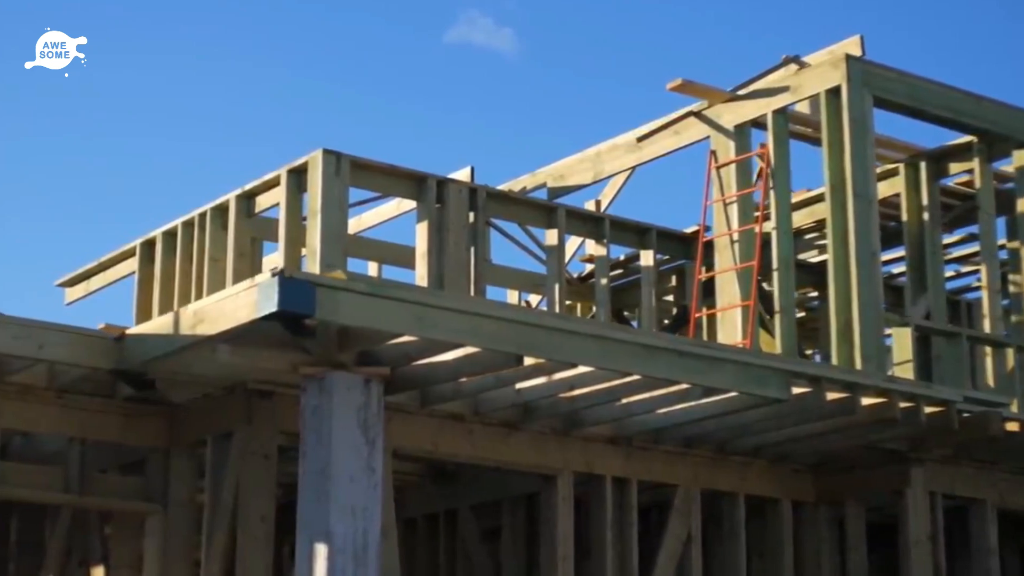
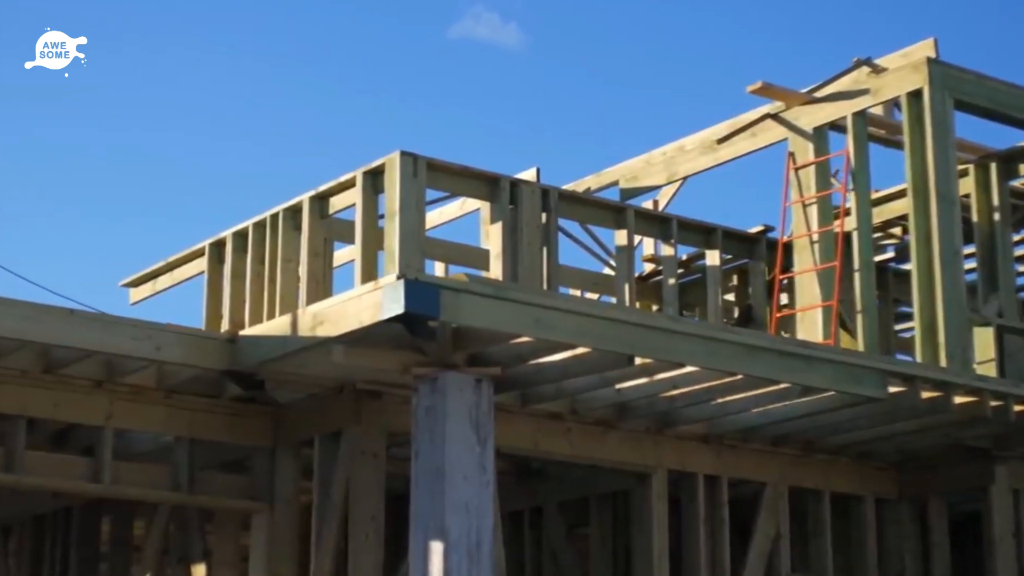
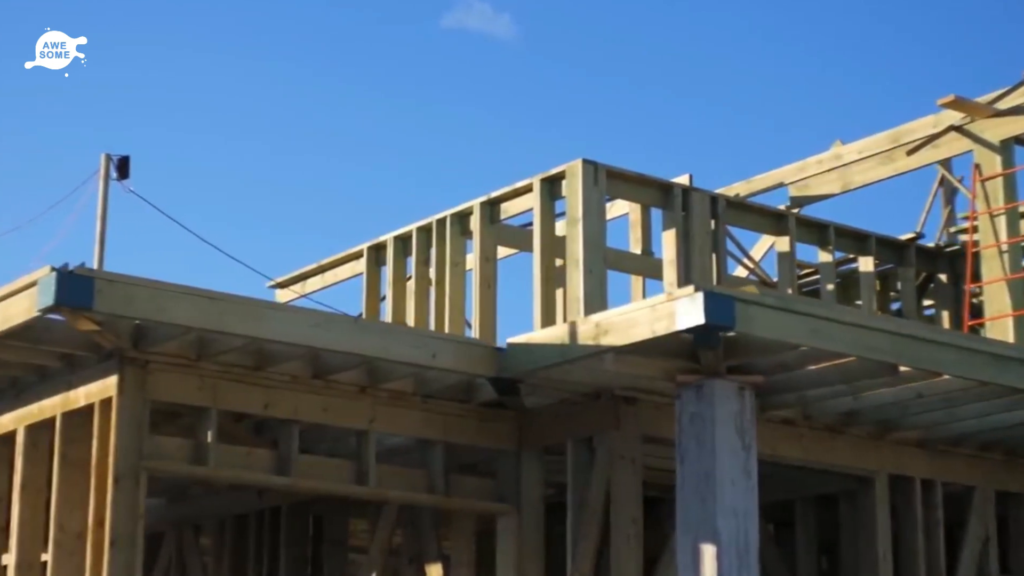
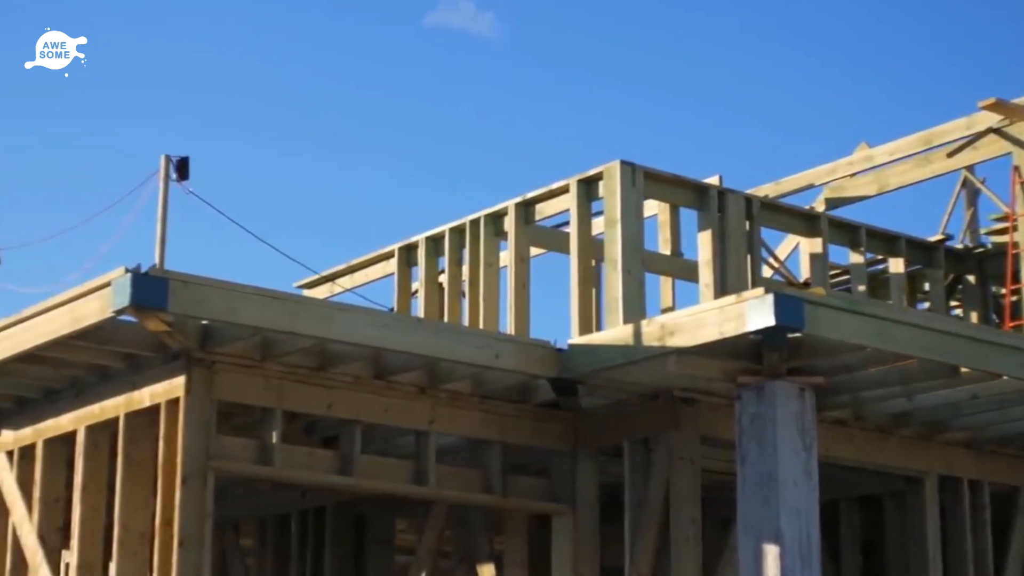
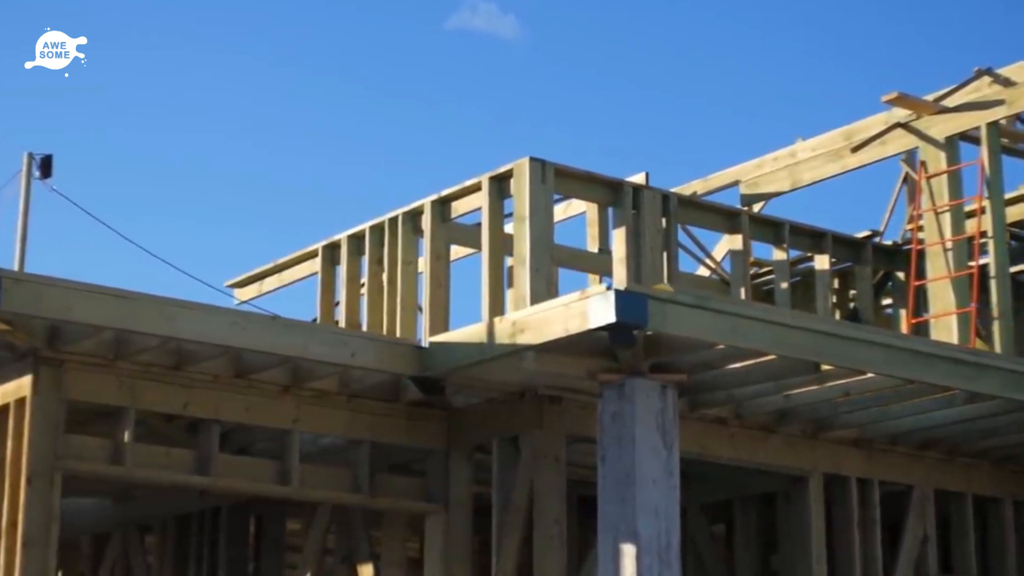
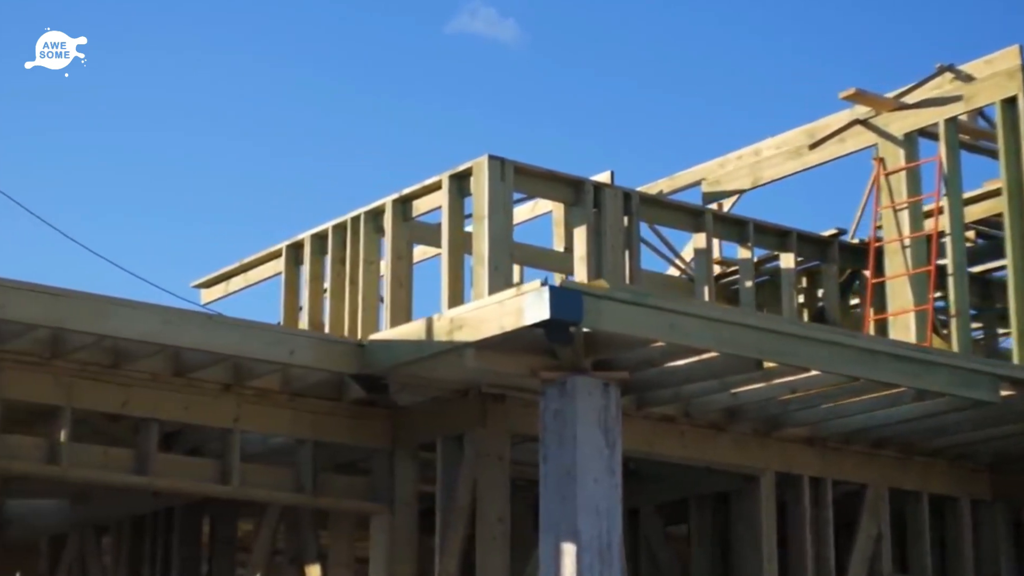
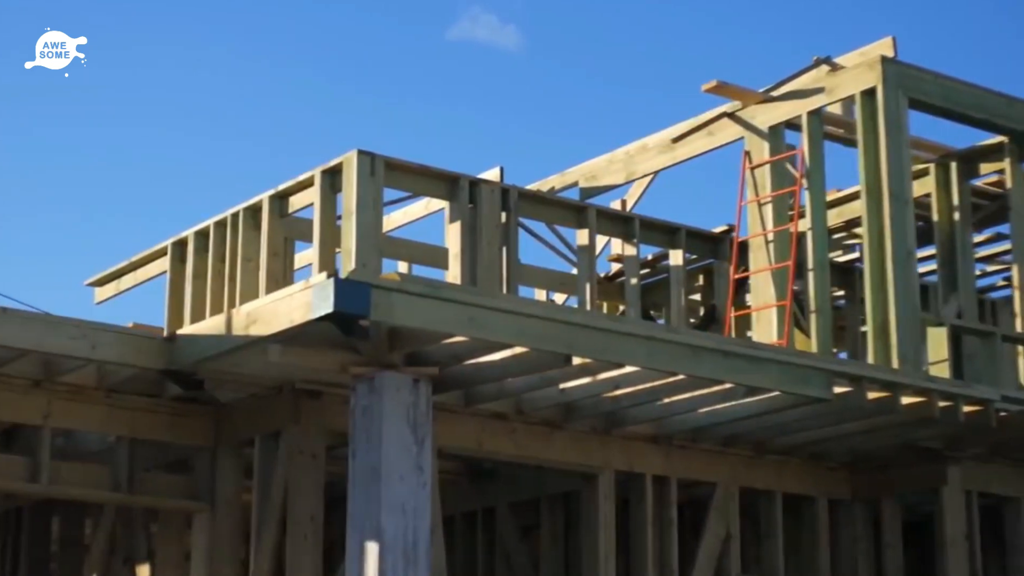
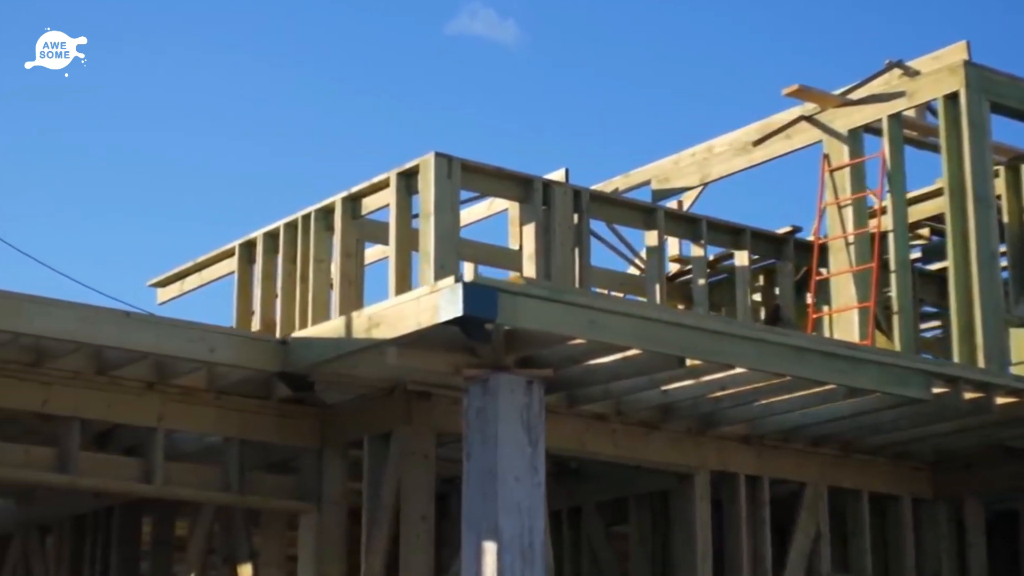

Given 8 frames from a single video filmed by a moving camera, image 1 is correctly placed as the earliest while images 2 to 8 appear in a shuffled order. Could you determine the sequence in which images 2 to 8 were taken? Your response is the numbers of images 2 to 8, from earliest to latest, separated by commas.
7, 2, 8, 6, 5, 3, 4
